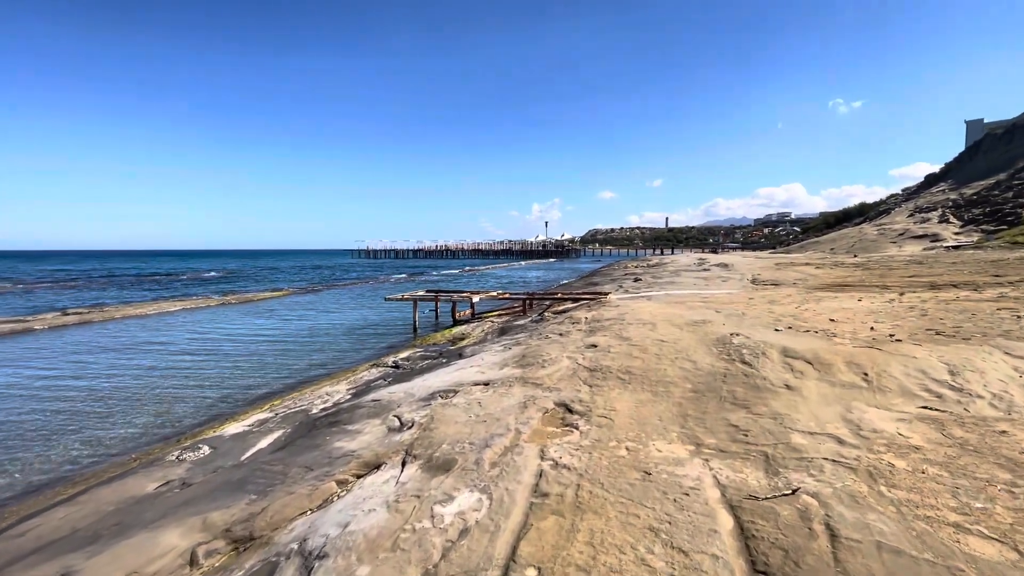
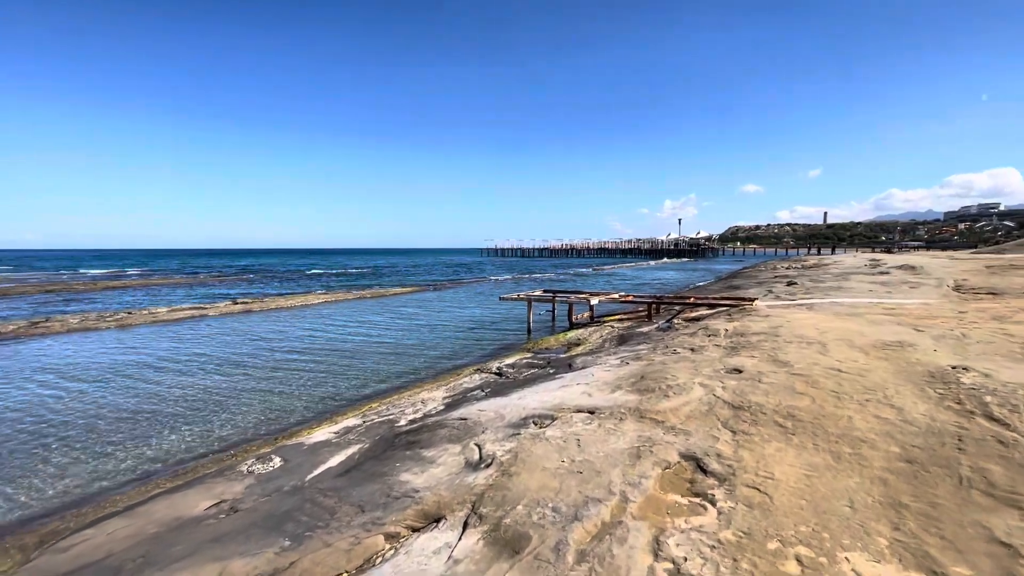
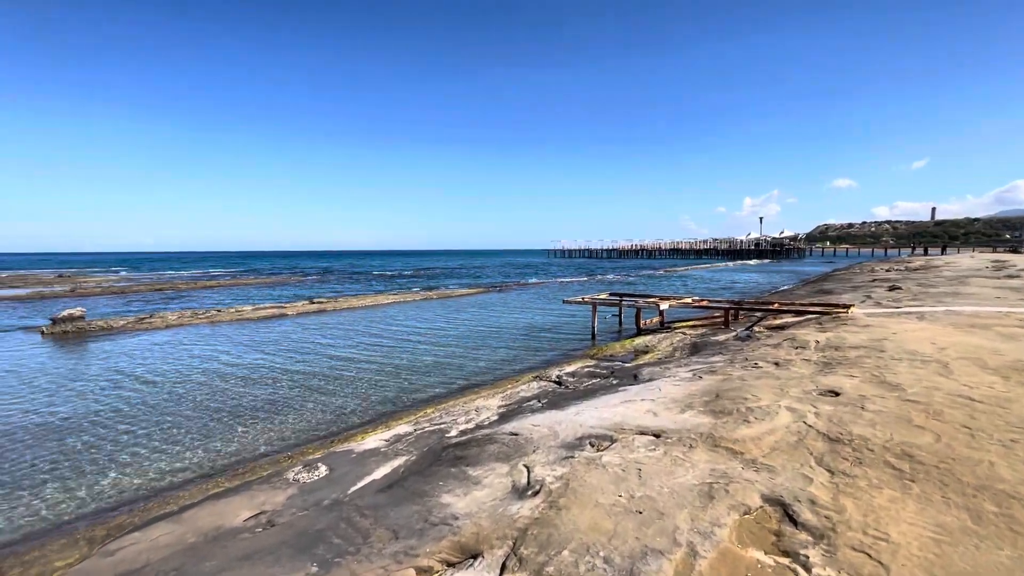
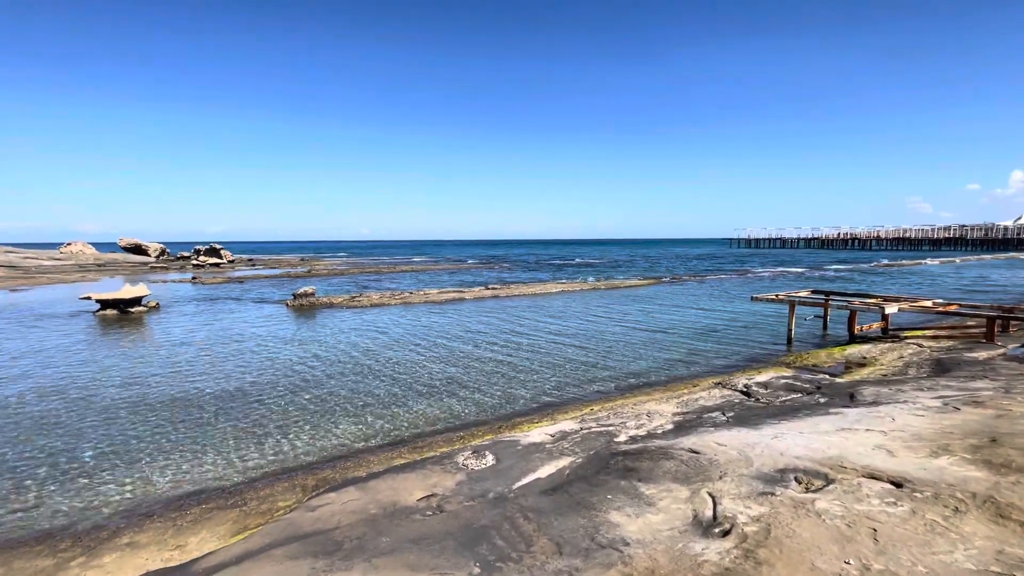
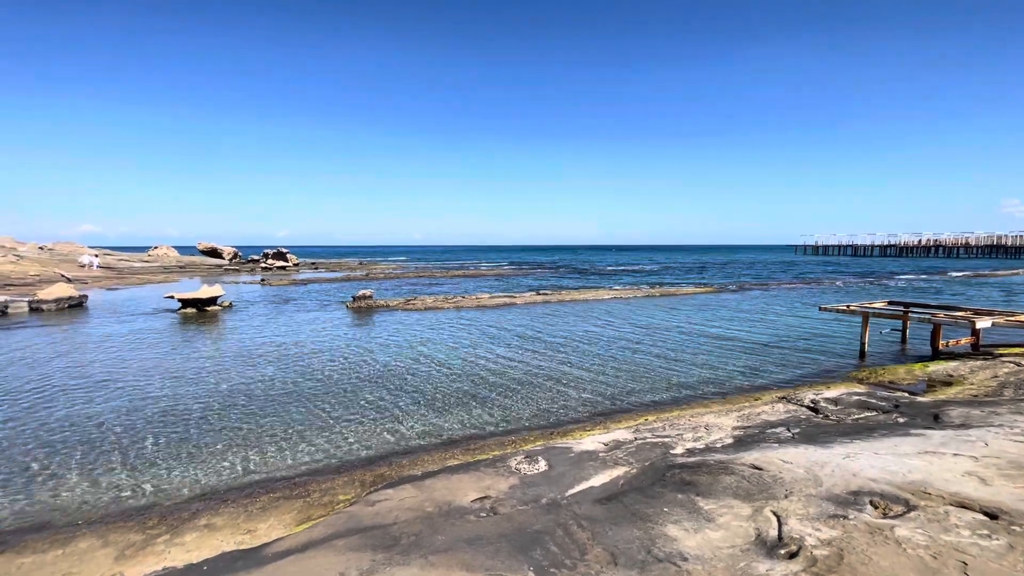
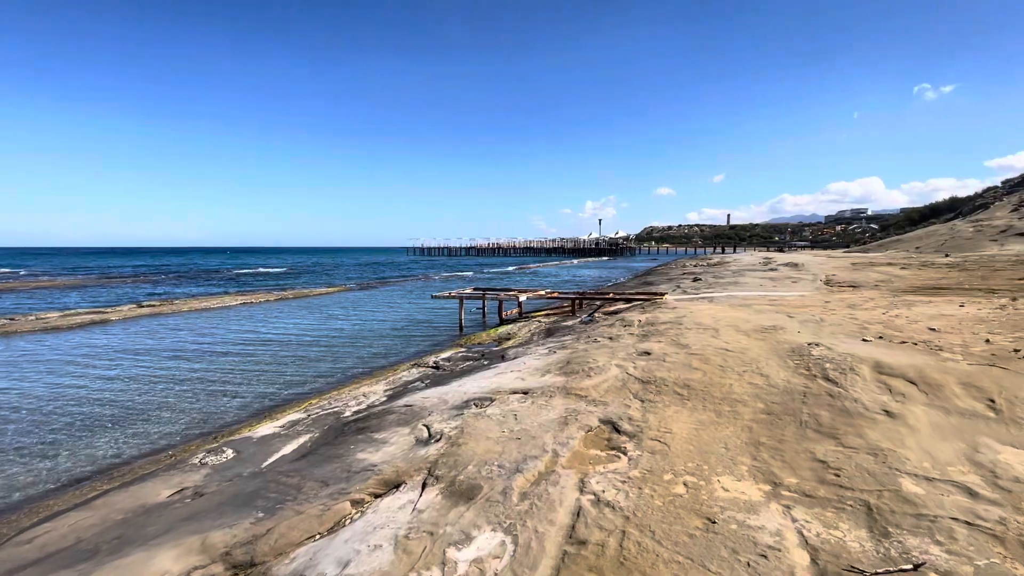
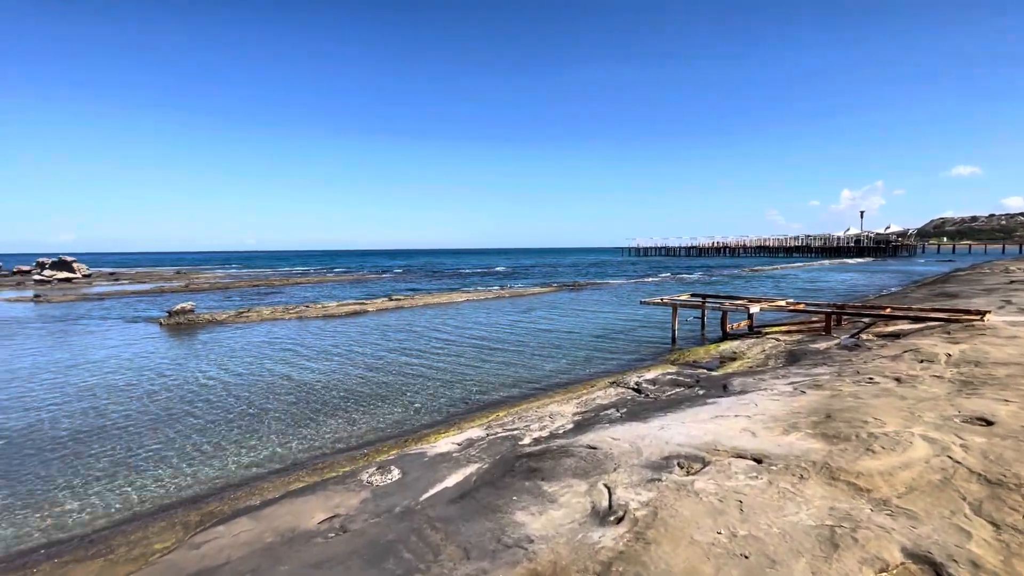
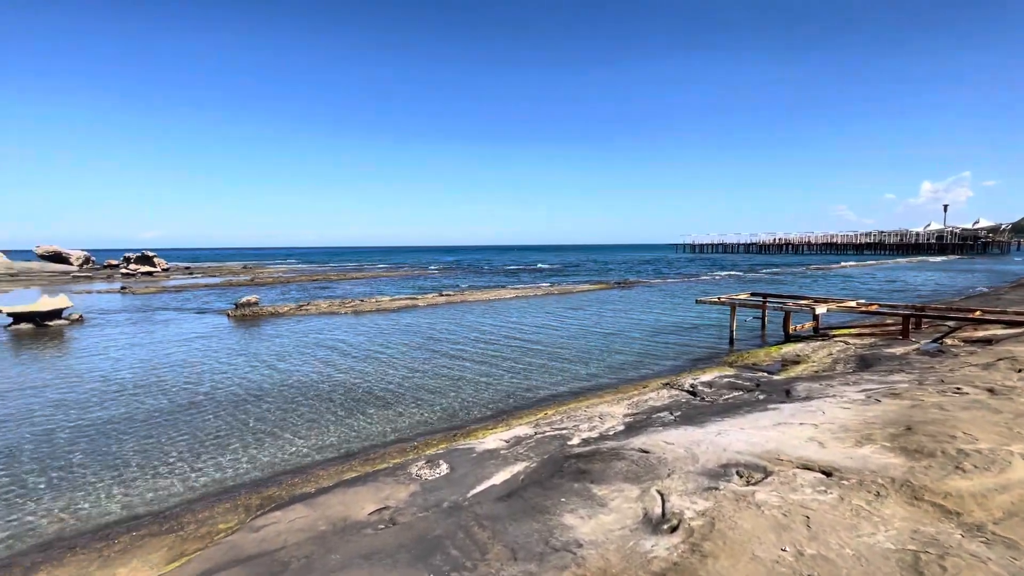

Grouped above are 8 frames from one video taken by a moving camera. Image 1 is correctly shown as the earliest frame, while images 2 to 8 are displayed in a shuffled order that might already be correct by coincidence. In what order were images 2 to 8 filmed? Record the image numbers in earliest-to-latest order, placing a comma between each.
6, 2, 3, 7, 8, 4, 5
